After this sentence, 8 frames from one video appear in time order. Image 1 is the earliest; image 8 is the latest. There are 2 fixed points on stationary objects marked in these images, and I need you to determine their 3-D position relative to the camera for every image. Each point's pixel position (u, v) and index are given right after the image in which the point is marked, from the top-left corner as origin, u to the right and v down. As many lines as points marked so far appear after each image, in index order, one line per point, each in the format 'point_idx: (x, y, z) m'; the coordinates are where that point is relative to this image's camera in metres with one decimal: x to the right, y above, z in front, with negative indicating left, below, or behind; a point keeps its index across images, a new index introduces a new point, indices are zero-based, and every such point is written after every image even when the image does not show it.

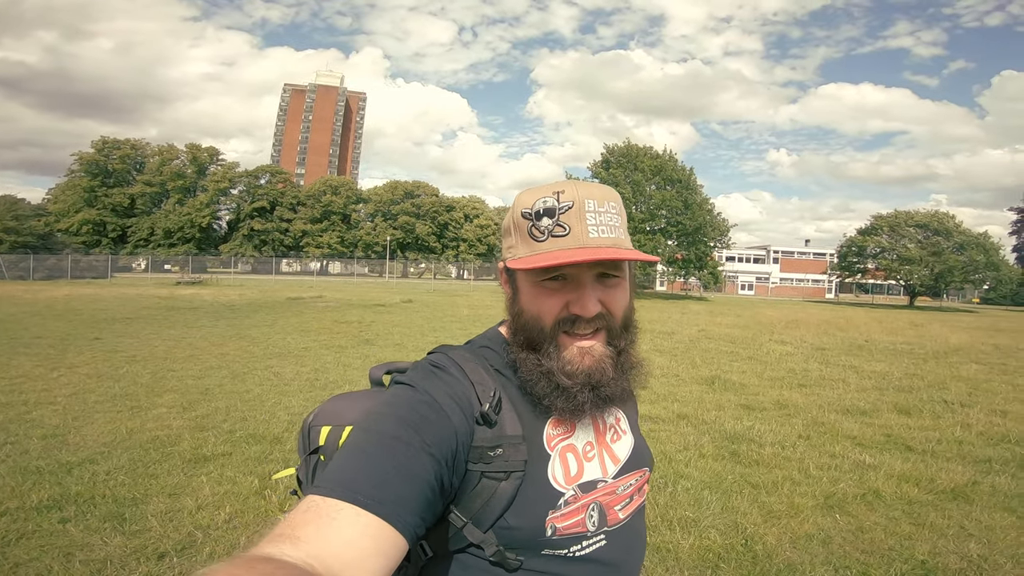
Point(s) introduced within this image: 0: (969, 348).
0: (+15.0, -1.9, +18.7) m
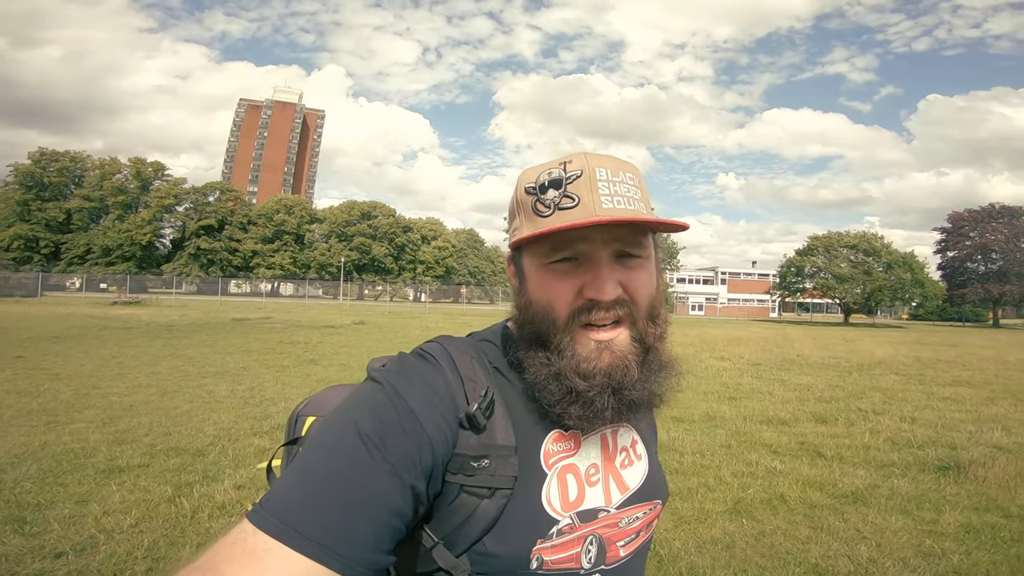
0: (+13.3, -2.6, +19.9) m
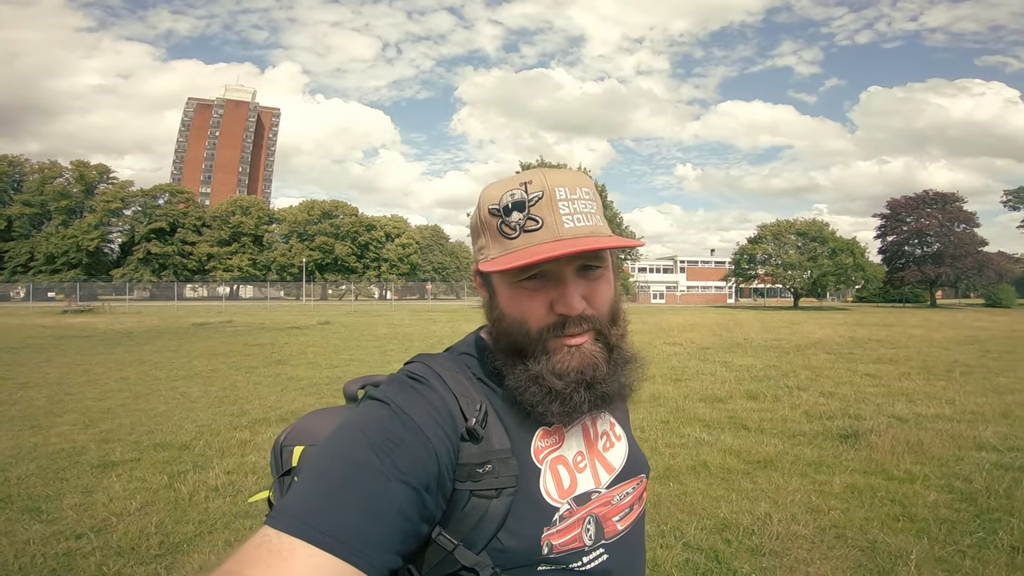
0: (+11.9, -2.0, +21.5) m
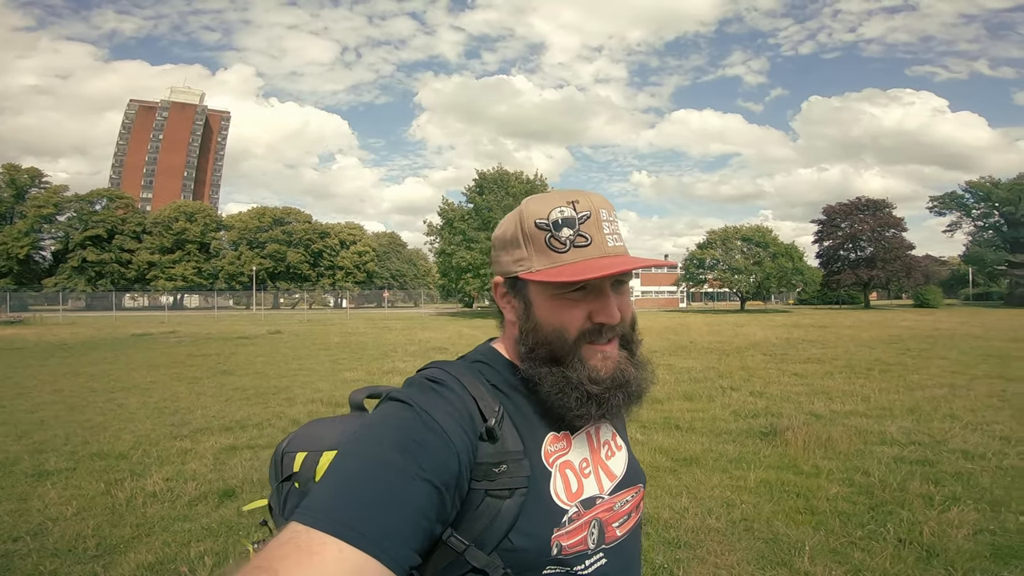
0: (+10.1, -2.2, +22.6) m
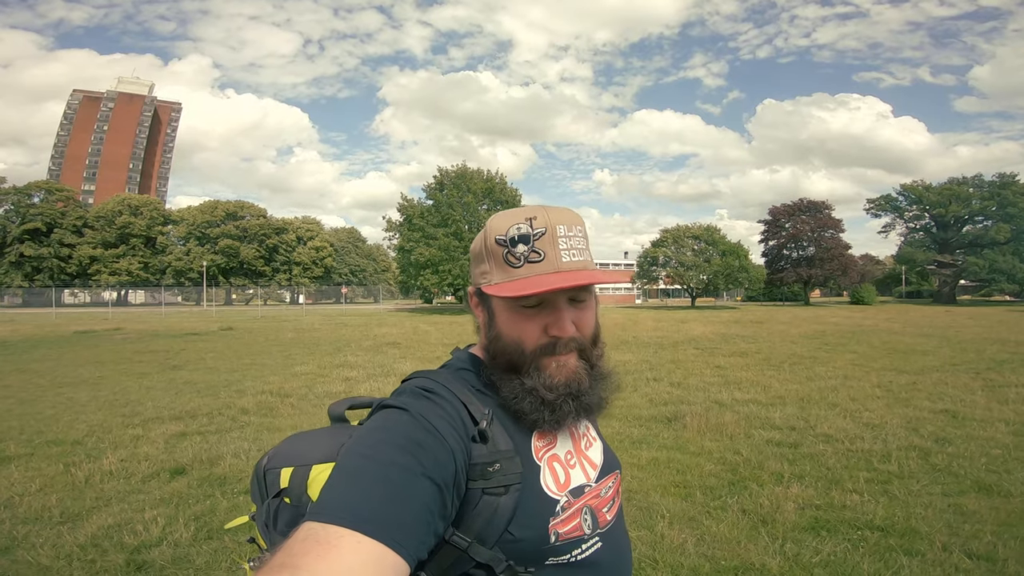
0: (+8.0, -2.1, +24.1) m
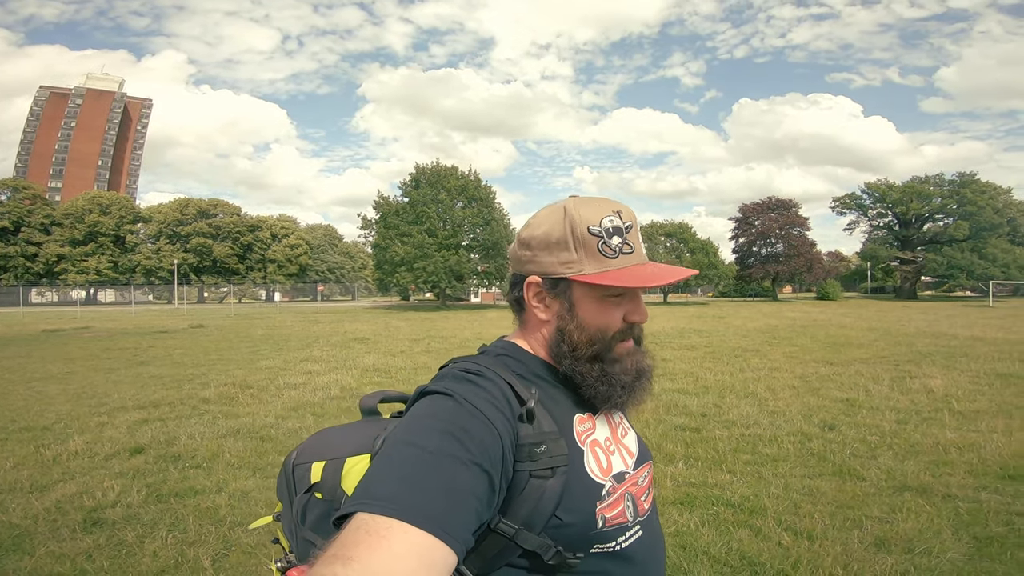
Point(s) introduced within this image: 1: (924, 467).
0: (+6.6, -1.9, +25.2) m
1: (+4.6, -2.1, +6.4) m
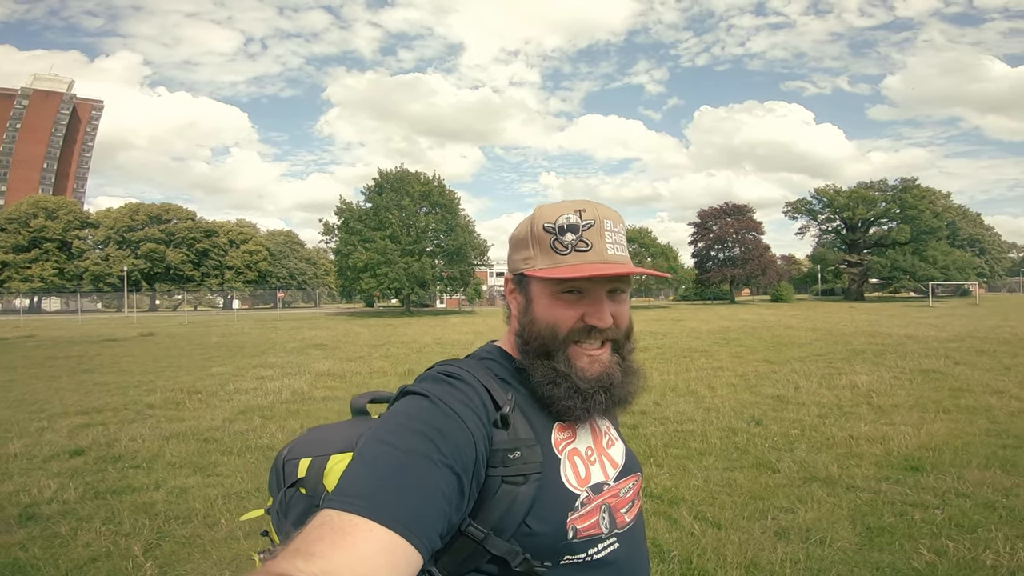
0: (+4.8, -2.1, +25.8) m
1: (+3.9, -2.1, +6.9) m
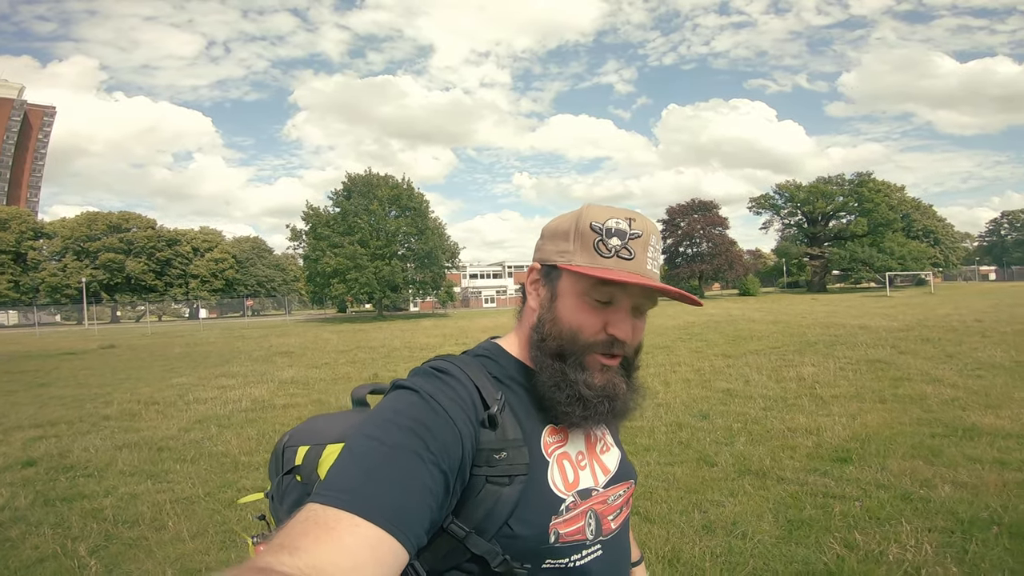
0: (+3.4, -2.0, +26.1) m
1: (+3.3, -2.0, +7.2) m
